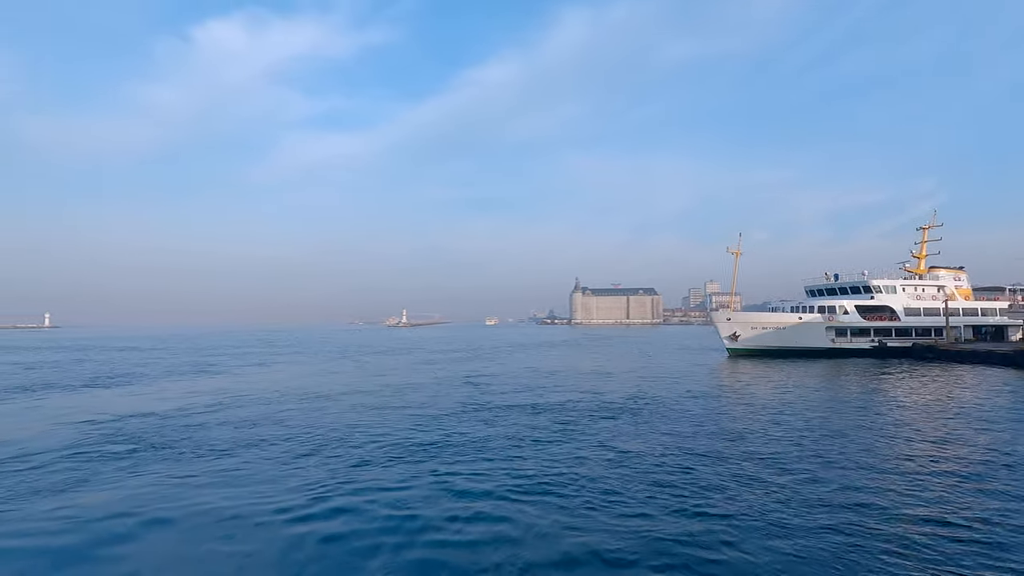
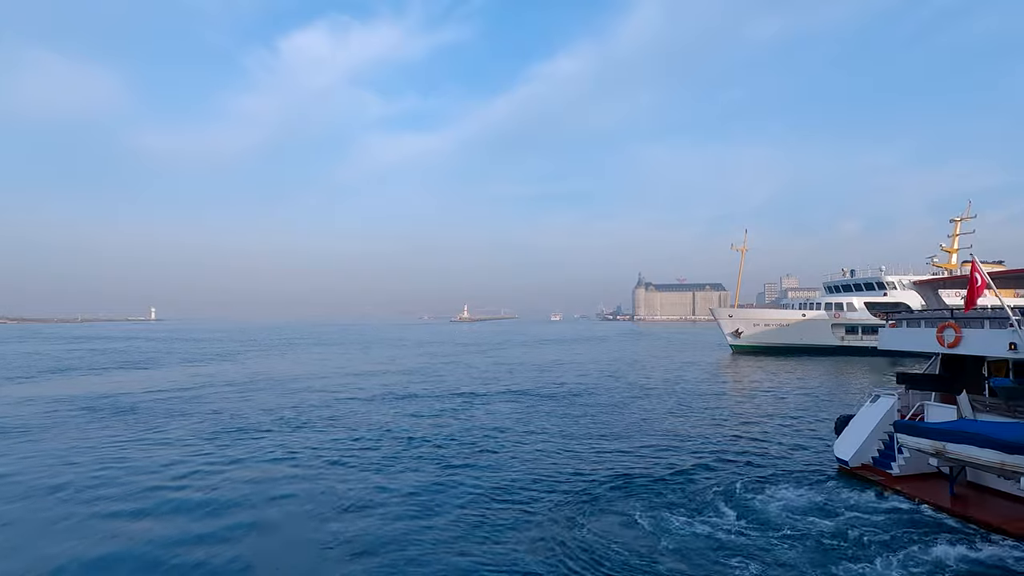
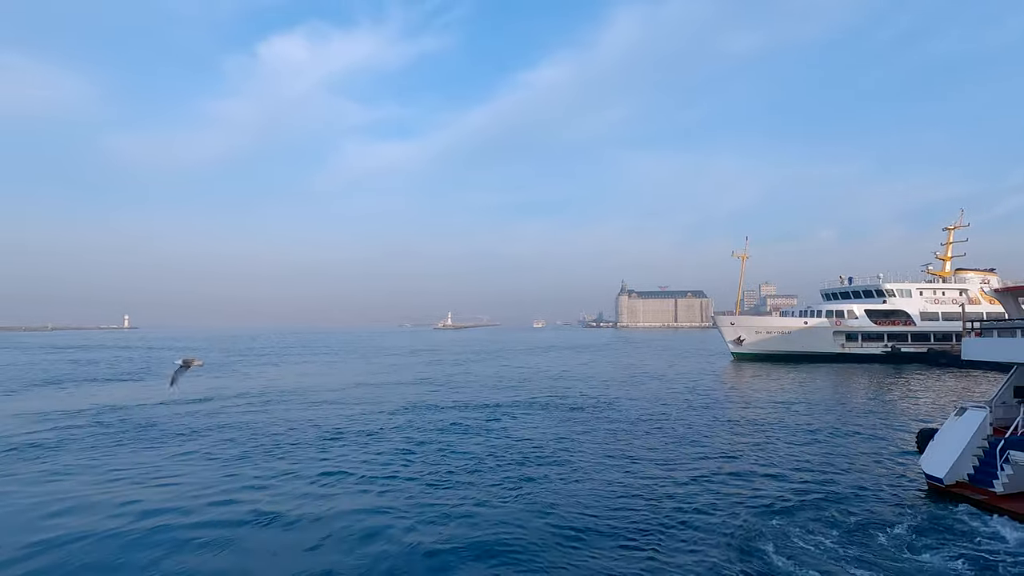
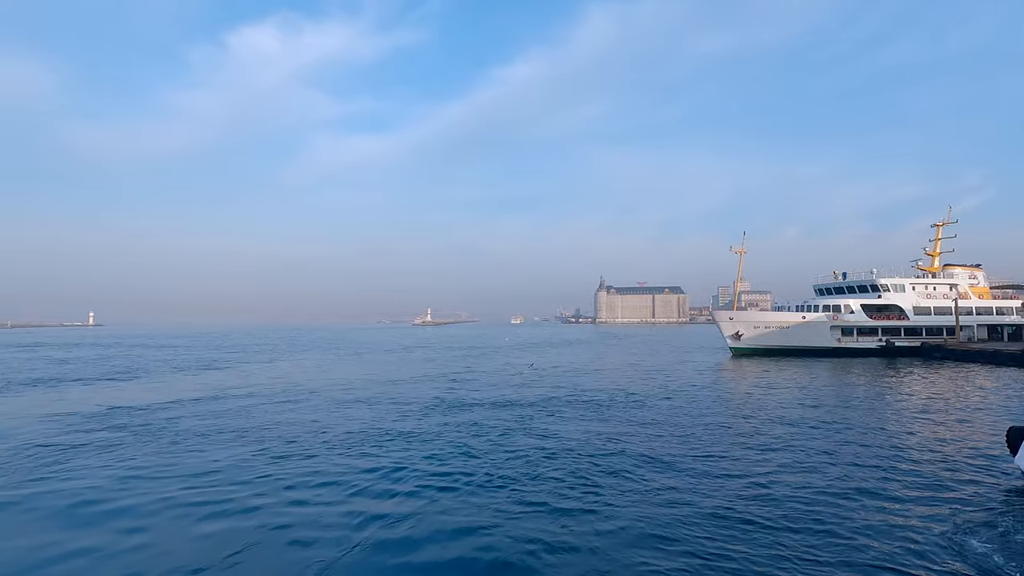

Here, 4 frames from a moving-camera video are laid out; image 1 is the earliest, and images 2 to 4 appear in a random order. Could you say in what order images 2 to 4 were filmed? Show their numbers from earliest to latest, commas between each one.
4, 3, 2
